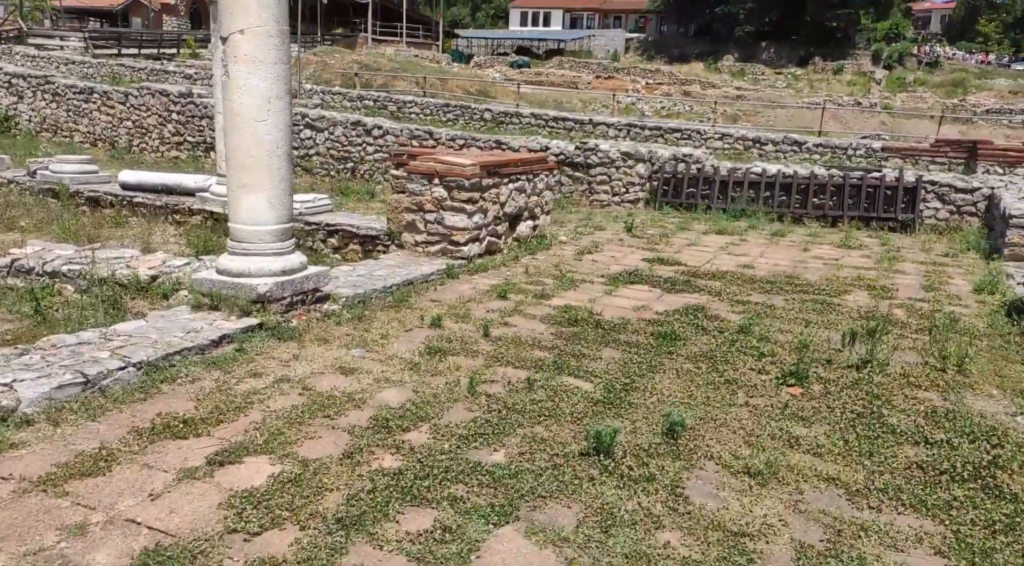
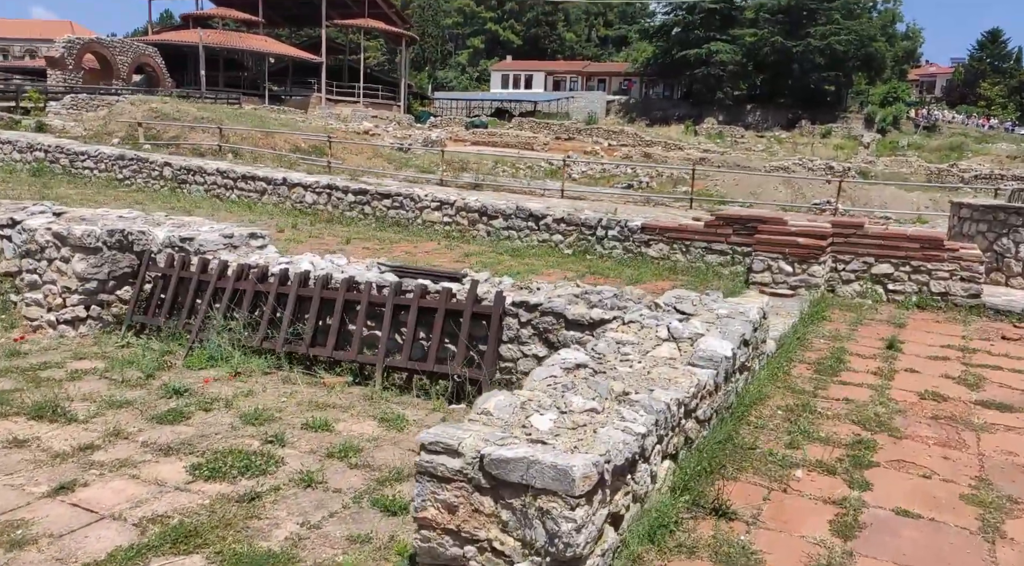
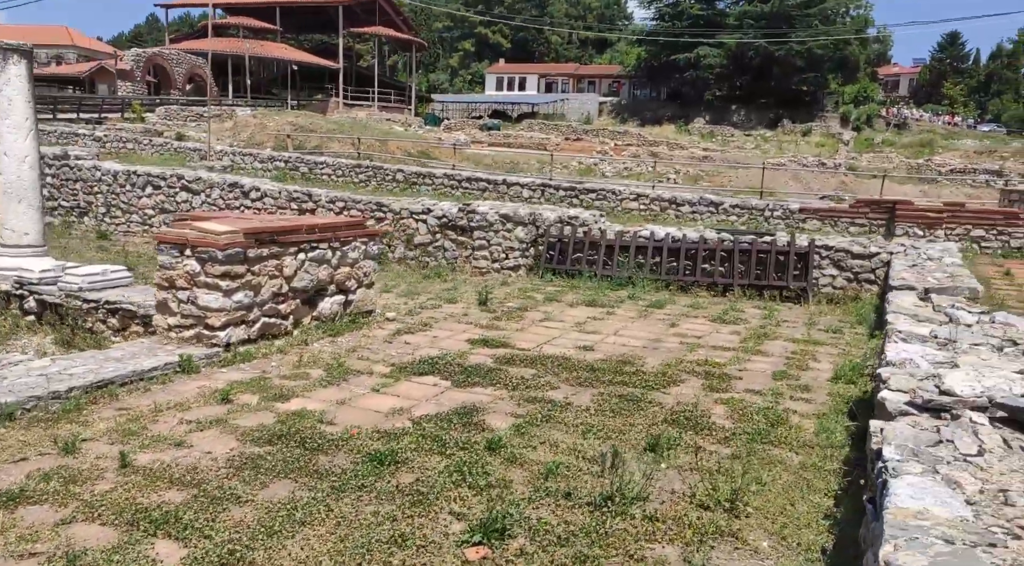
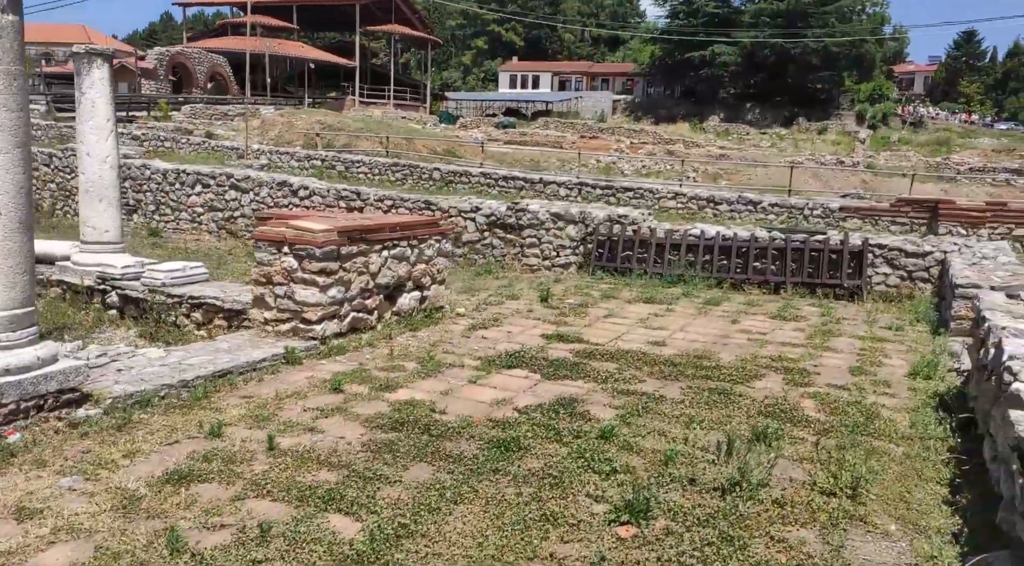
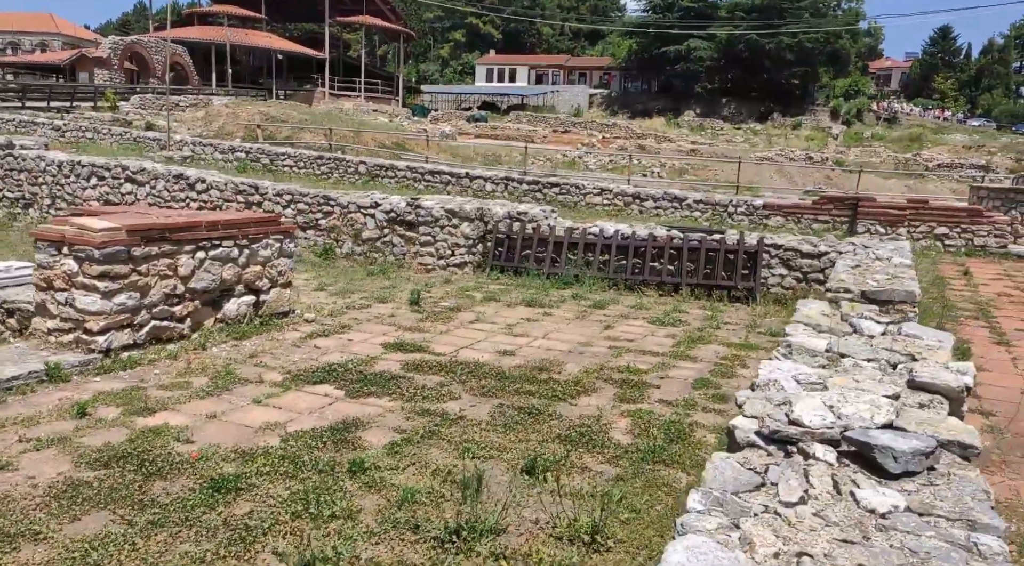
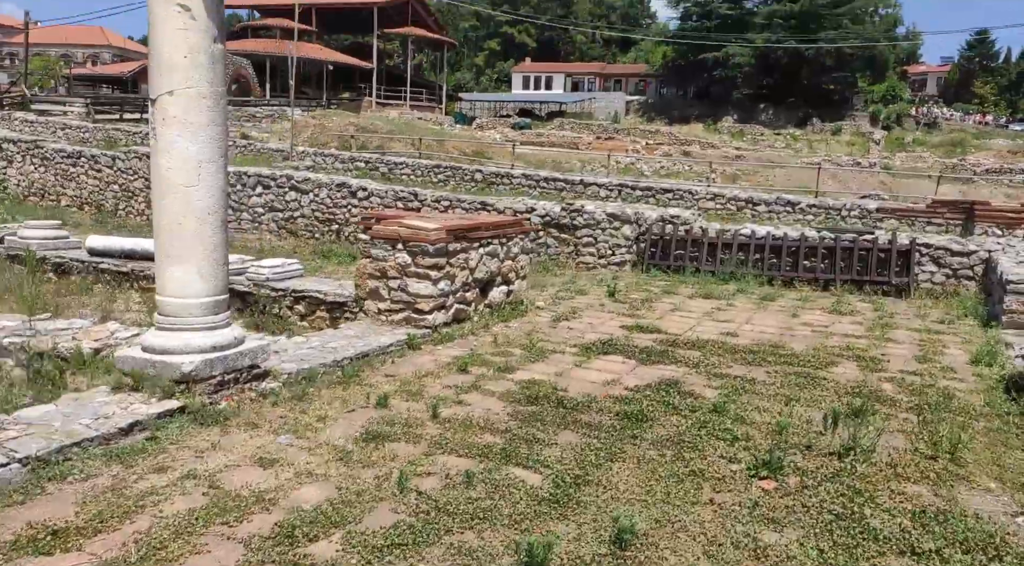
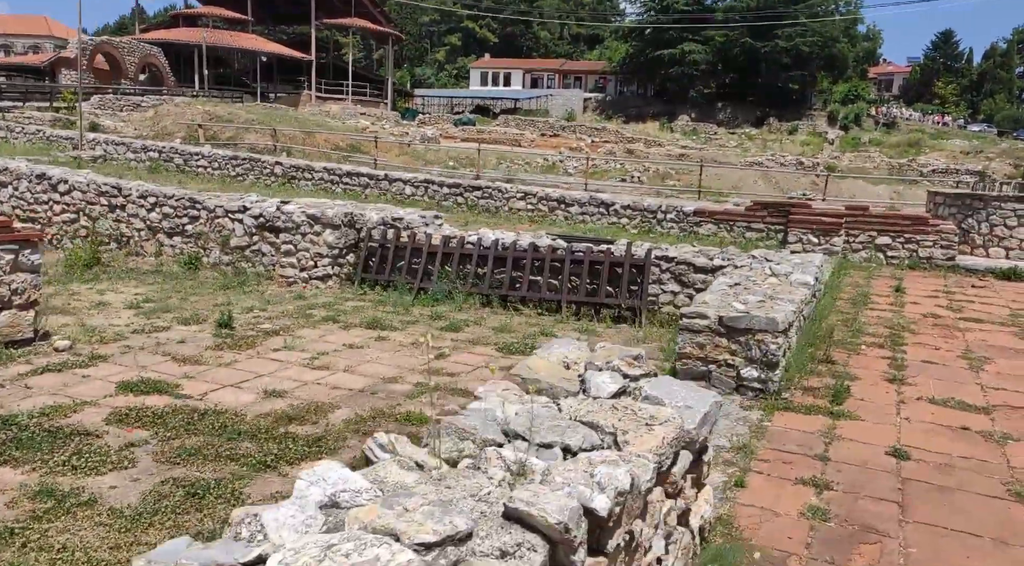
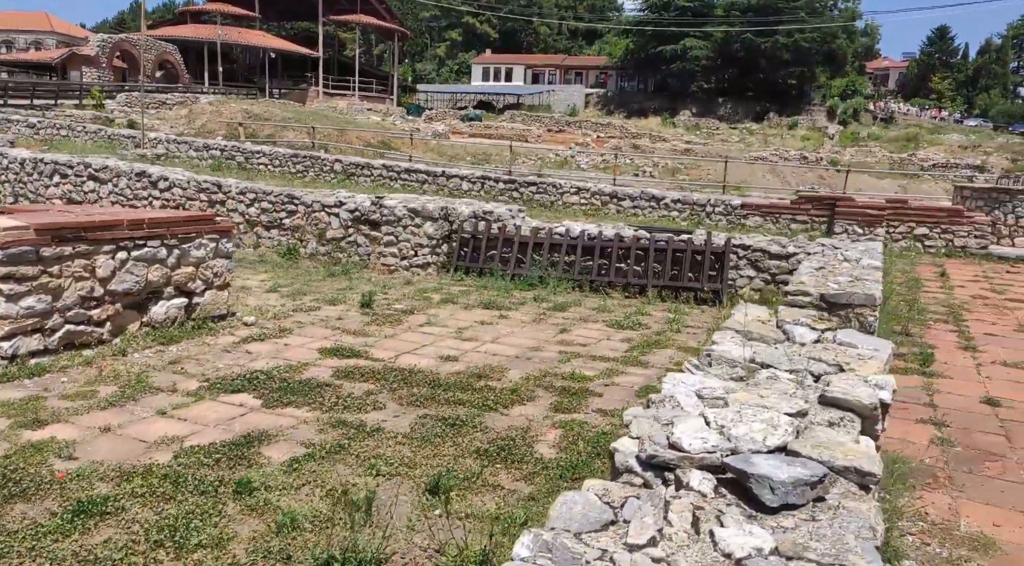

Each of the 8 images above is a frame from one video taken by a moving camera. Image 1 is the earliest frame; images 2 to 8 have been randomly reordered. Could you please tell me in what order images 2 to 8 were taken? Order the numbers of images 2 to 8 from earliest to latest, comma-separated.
6, 4, 3, 5, 8, 7, 2
